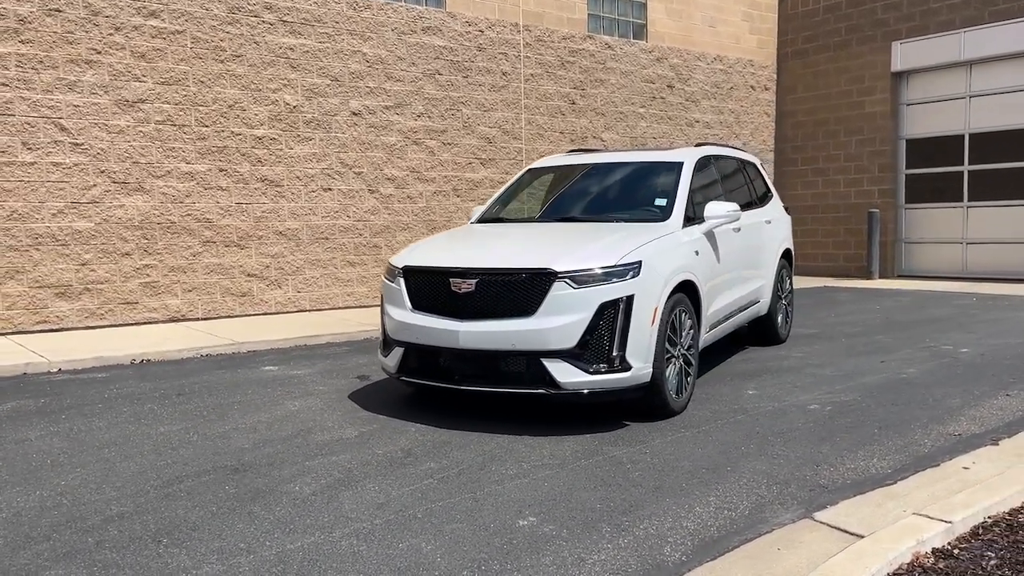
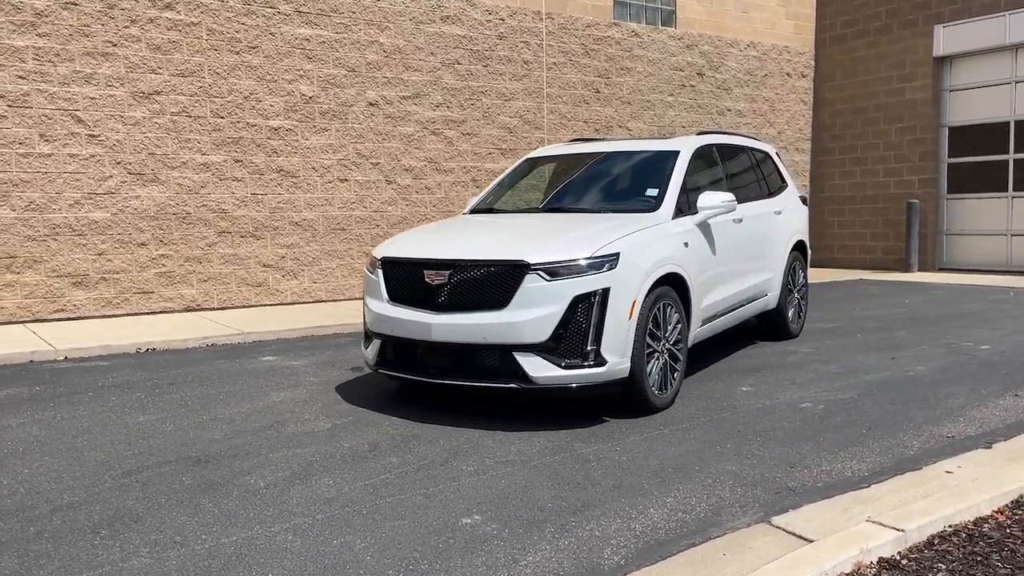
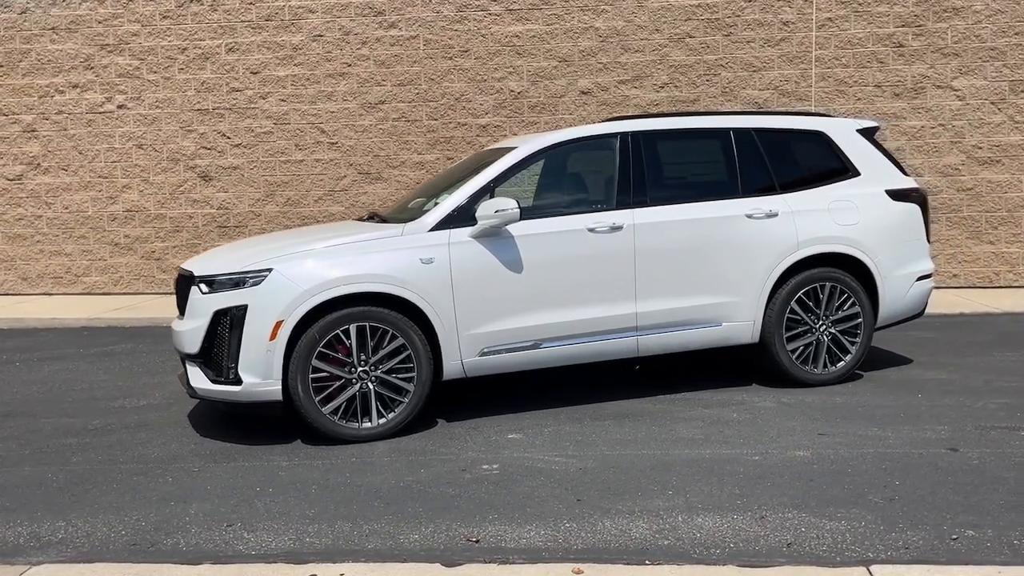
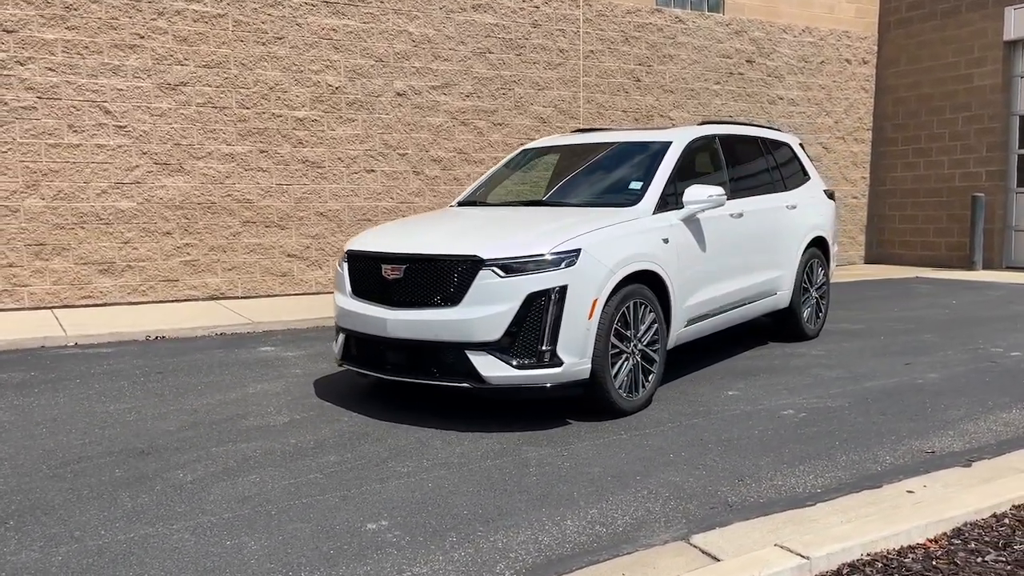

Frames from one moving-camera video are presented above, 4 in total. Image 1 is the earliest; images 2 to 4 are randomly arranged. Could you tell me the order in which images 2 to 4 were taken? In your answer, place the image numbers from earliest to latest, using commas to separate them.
2, 4, 3
